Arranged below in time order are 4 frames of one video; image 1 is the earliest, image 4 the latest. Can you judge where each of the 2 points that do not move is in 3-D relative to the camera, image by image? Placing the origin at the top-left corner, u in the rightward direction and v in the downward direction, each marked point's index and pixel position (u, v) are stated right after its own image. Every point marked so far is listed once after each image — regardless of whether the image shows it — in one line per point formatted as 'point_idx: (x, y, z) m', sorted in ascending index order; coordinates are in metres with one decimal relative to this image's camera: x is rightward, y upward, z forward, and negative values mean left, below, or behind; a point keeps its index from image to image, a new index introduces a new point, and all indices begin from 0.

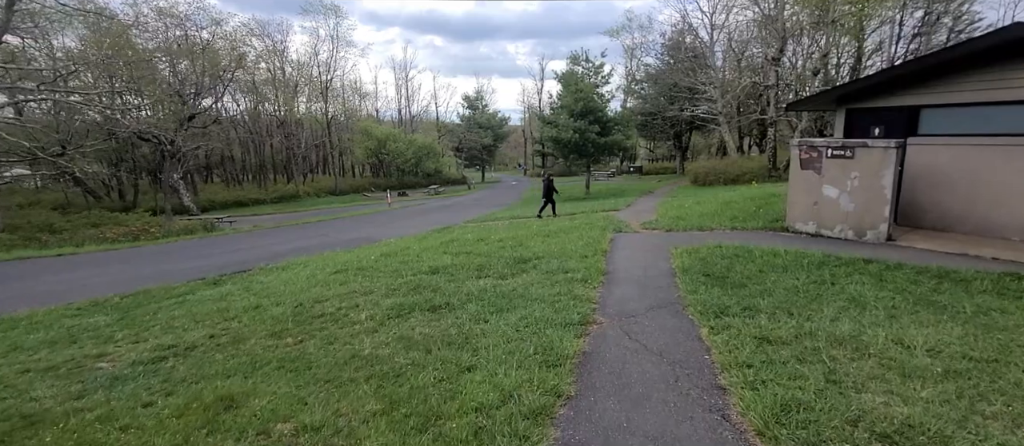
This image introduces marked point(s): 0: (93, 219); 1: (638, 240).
0: (-14.8, +0.1, +18.0) m
1: (+2.5, -0.3, +10.1) m
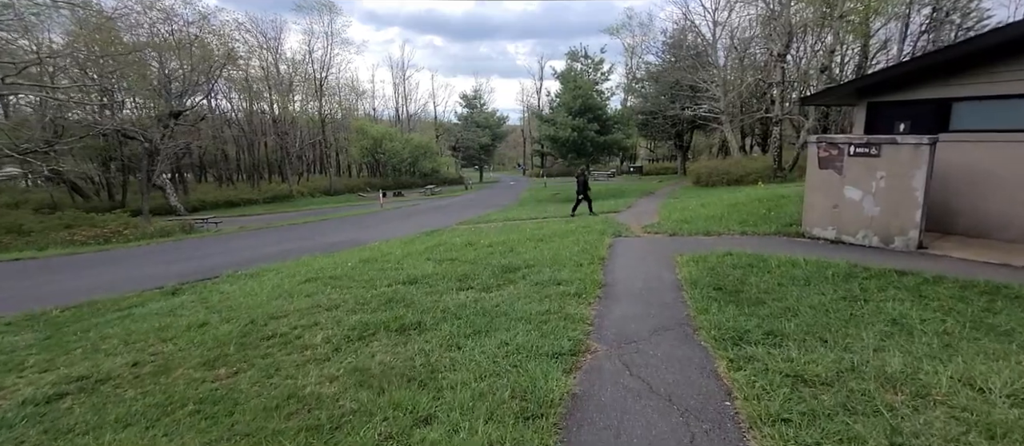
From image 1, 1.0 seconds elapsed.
0: (-15.0, +0.1, +17.1) m
1: (+2.3, -0.4, +9.2) m
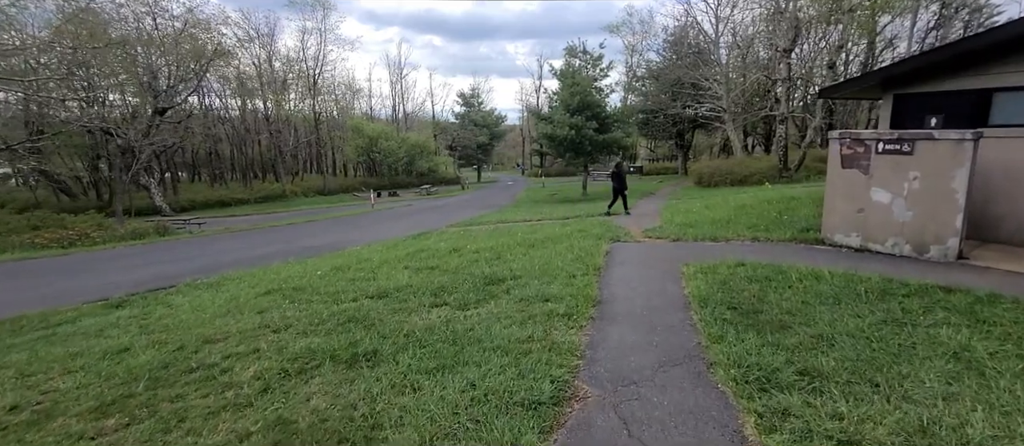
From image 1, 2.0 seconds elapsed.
0: (-15.2, +0.1, +16.2) m
1: (+2.1, -0.5, +8.4) m
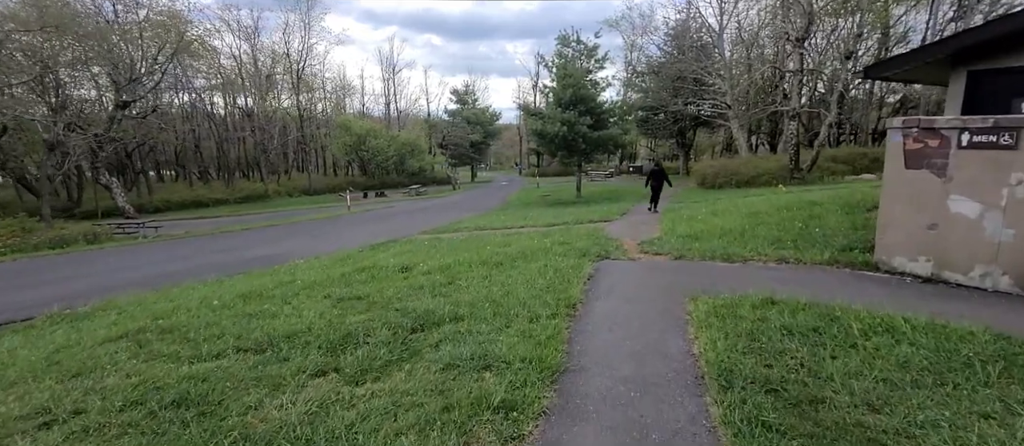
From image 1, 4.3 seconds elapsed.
0: (-15.8, -0.1, +14.3) m
1: (+1.5, -0.7, +6.4) m
